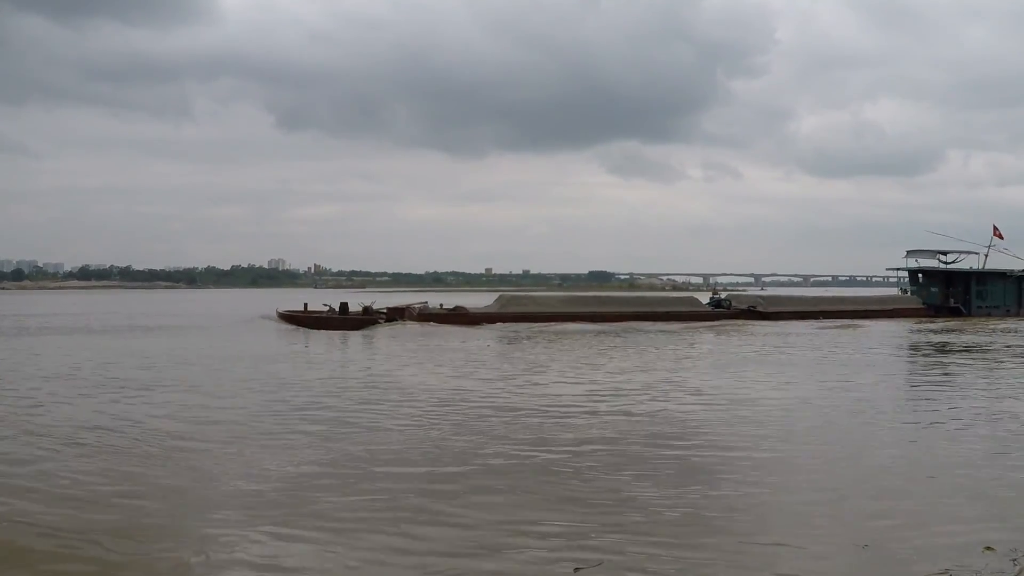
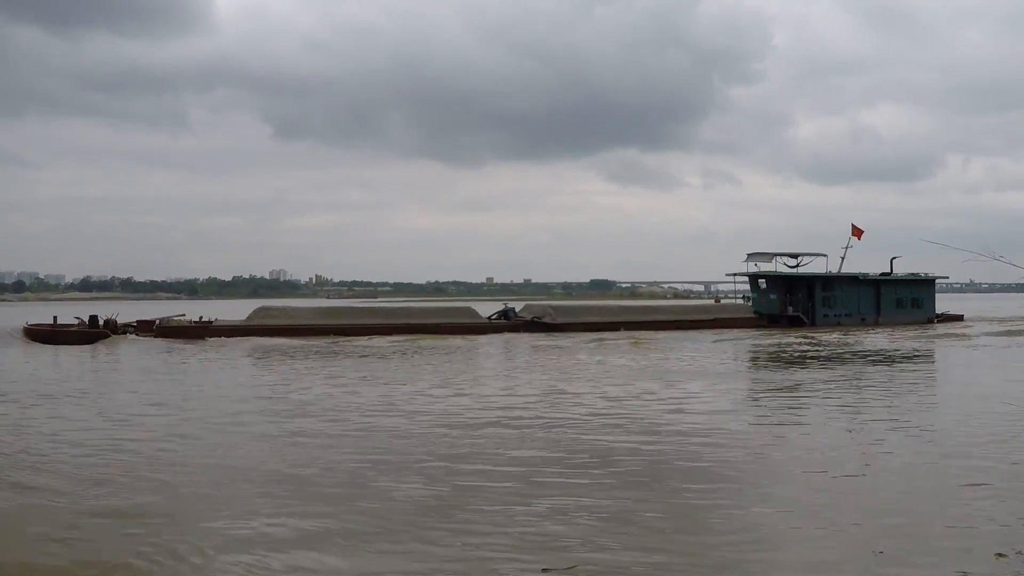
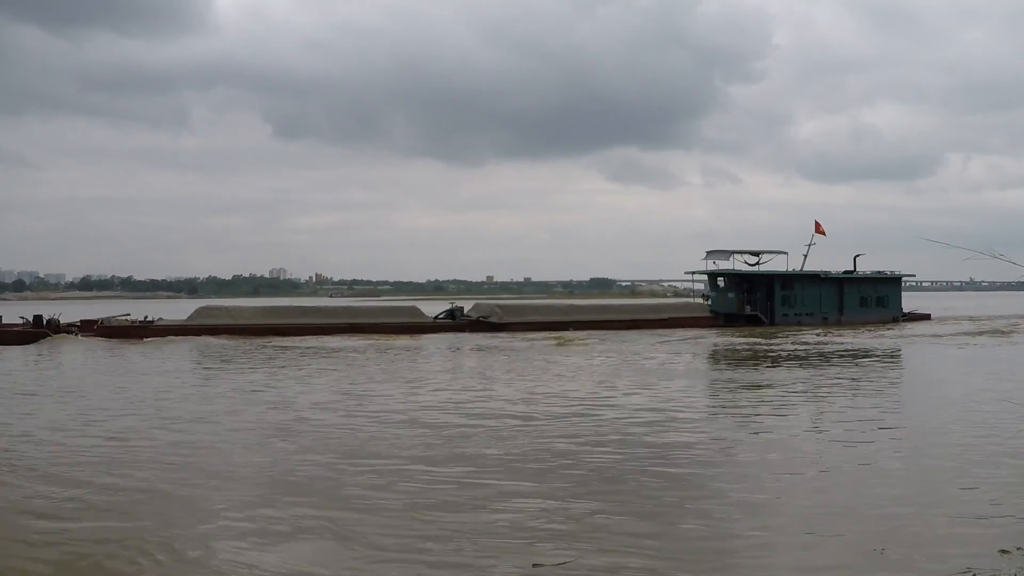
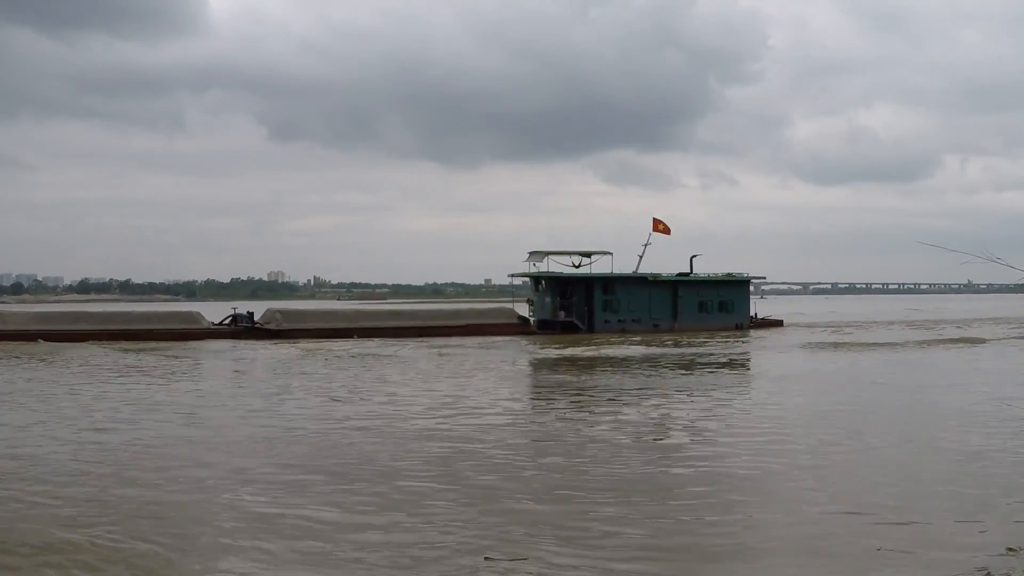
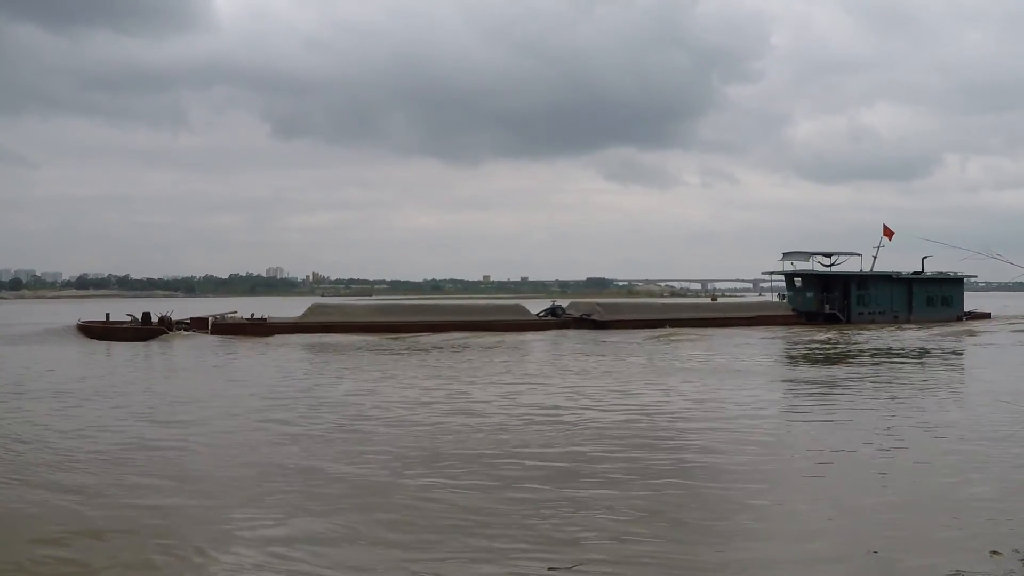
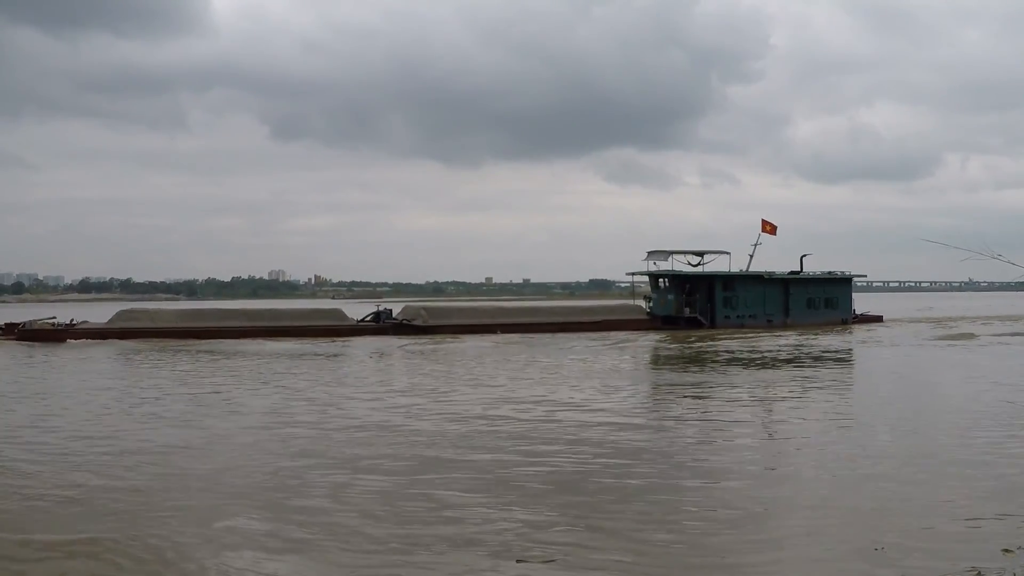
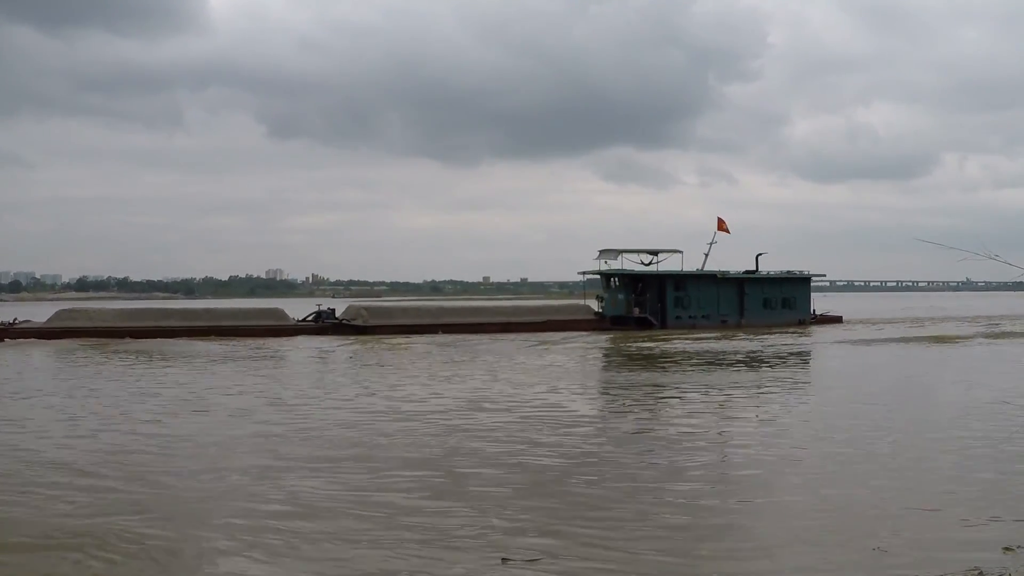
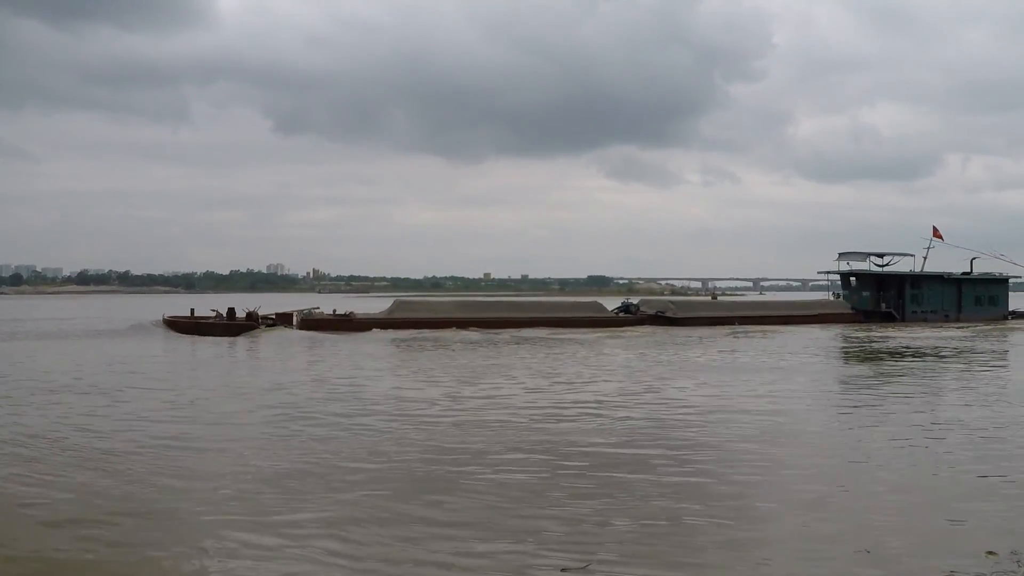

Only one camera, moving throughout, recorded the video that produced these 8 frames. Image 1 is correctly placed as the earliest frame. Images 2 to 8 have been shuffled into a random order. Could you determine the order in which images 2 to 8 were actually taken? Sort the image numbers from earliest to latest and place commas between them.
8, 5, 2, 3, 6, 7, 4
